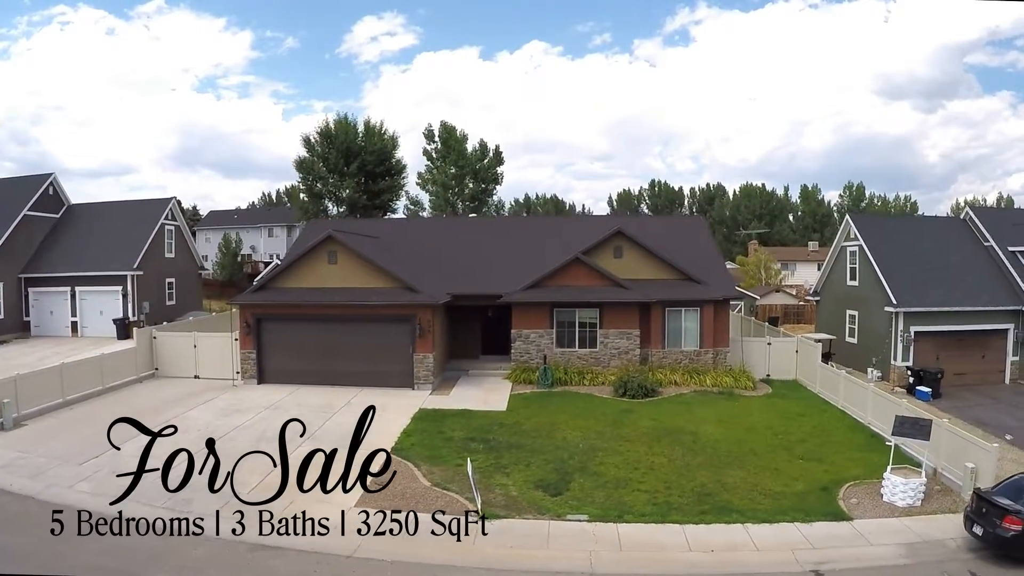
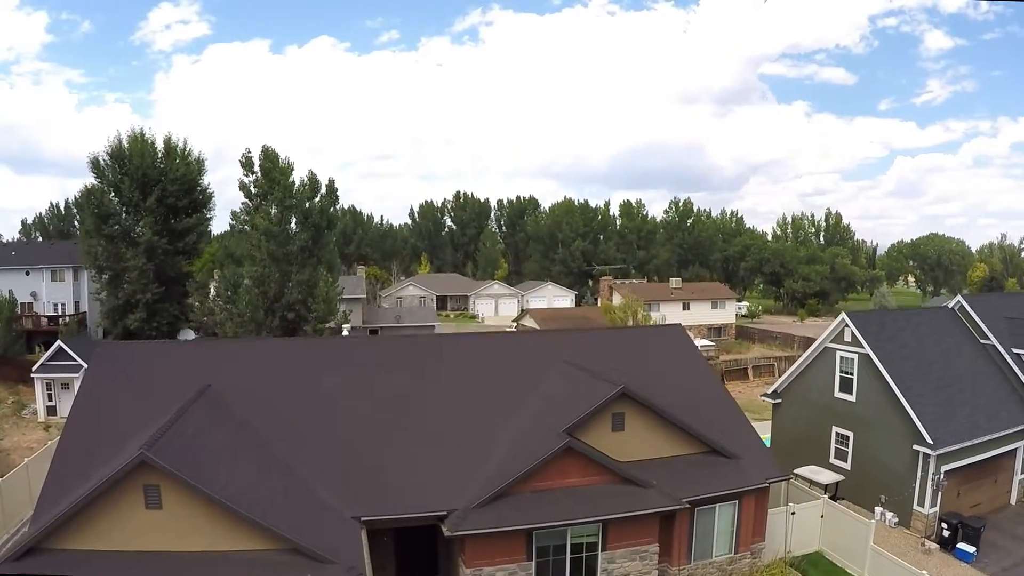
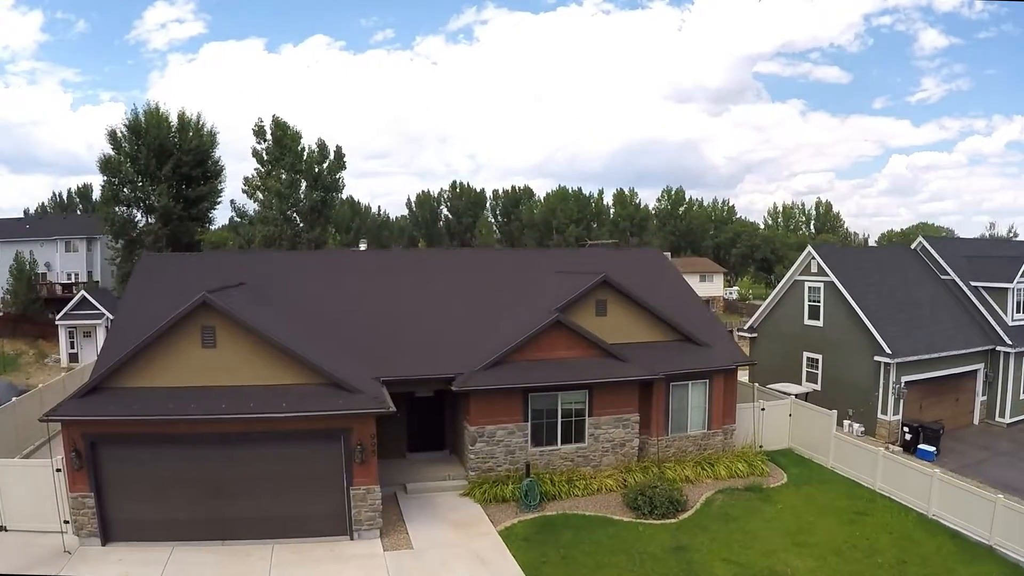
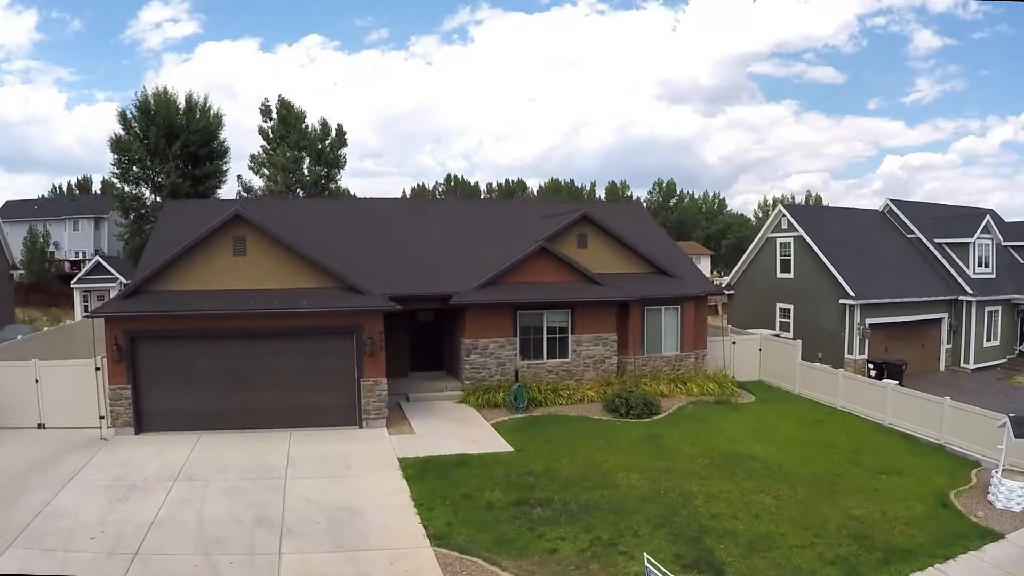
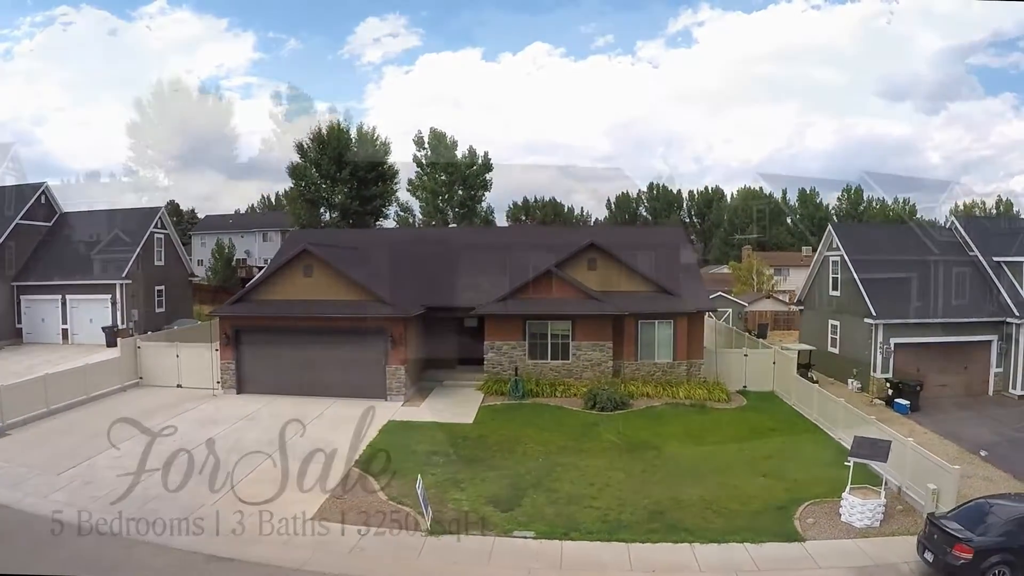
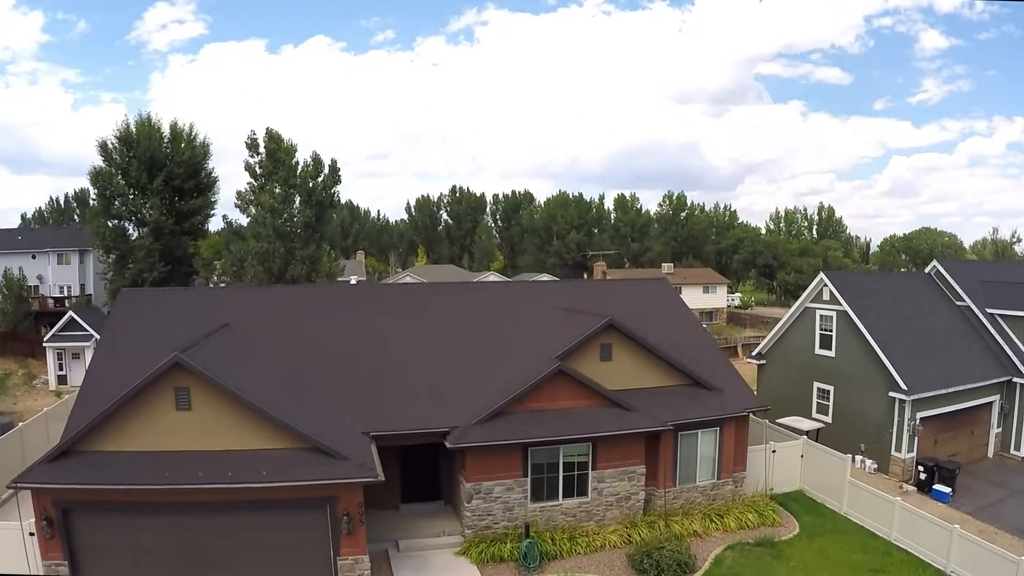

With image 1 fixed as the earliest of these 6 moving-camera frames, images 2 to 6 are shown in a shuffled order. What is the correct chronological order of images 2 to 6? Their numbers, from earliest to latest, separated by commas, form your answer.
5, 4, 3, 6, 2
